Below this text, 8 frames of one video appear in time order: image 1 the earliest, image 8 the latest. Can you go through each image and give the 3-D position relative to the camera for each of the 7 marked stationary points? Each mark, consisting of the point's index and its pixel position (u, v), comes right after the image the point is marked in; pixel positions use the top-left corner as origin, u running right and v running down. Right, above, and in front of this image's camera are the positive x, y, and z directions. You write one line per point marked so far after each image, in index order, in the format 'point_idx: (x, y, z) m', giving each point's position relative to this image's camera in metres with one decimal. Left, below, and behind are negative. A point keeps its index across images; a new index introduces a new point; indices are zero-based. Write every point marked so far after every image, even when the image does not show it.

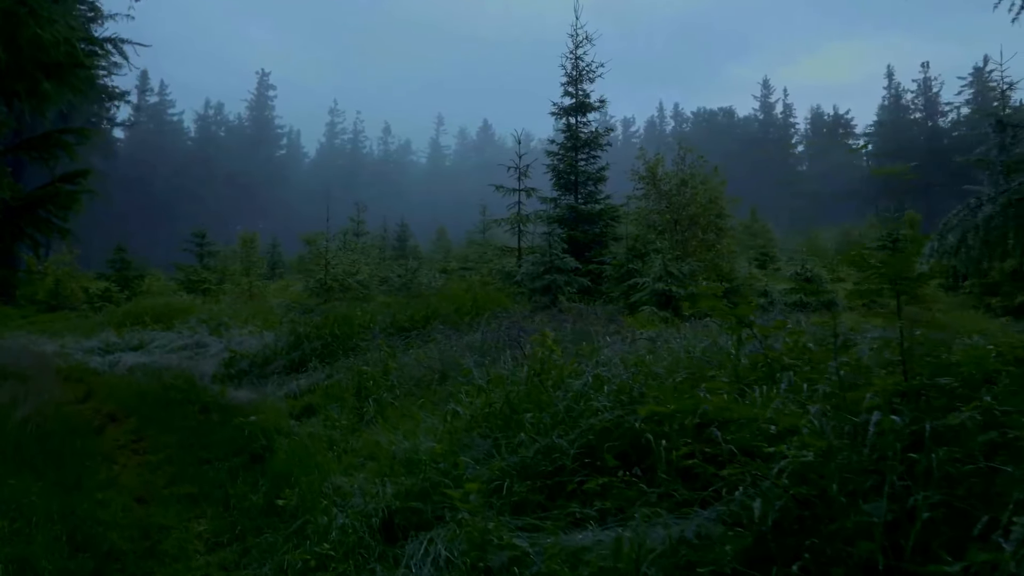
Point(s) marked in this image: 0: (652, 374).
0: (+0.4, -0.3, +3.6) m
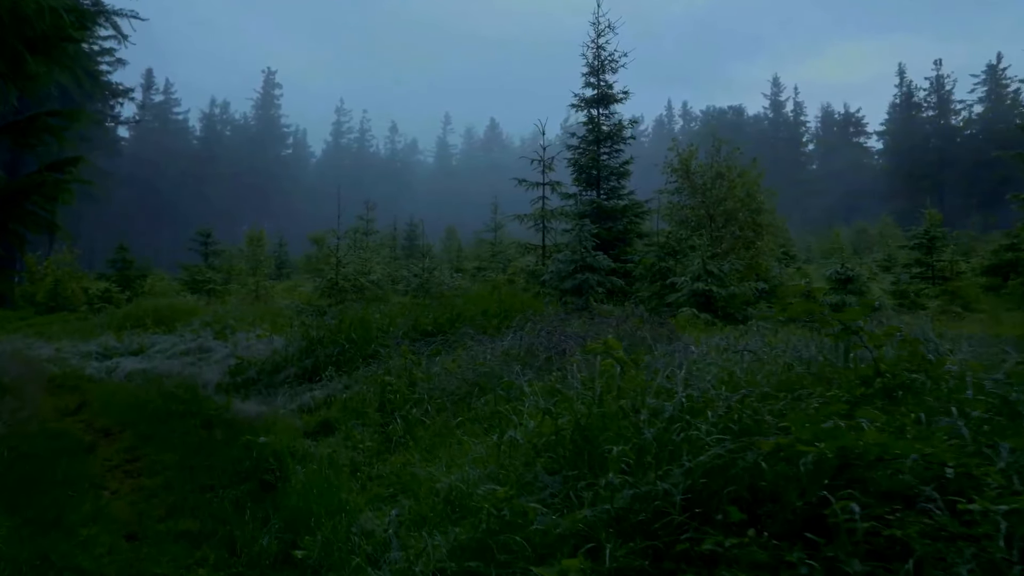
0: (+0.6, -0.3, +2.9) m
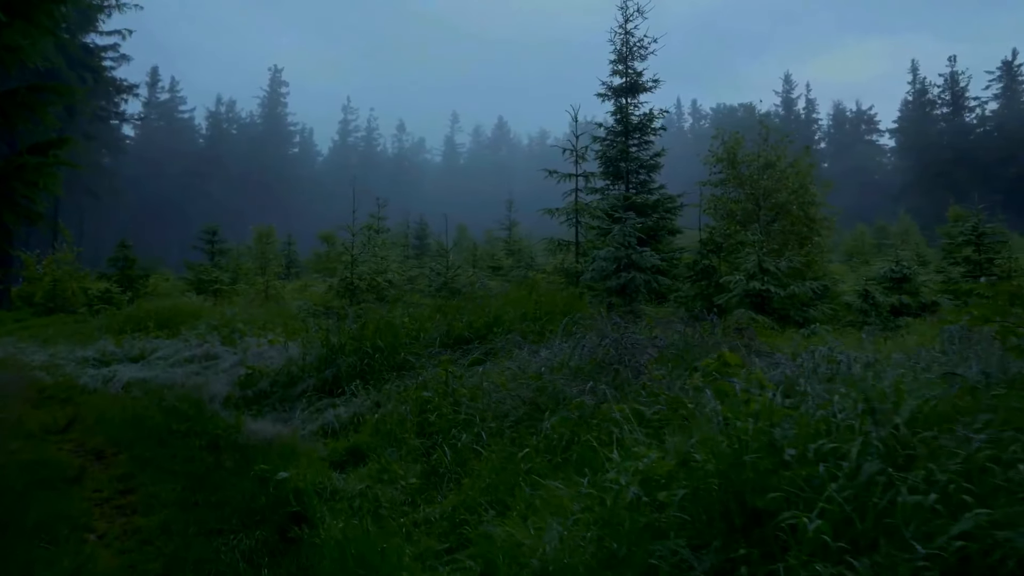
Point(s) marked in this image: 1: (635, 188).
0: (+0.8, -0.3, +2.2) m
1: (+1.4, +1.1, +13.1) m
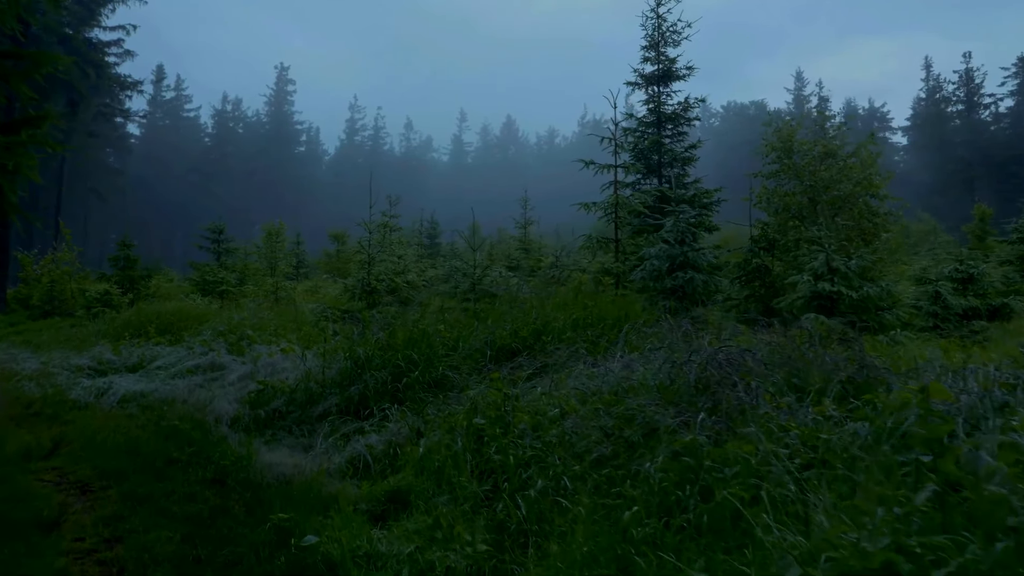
0: (+1.1, -0.3, +1.3) m
1: (+1.7, +1.1, +12.2) m
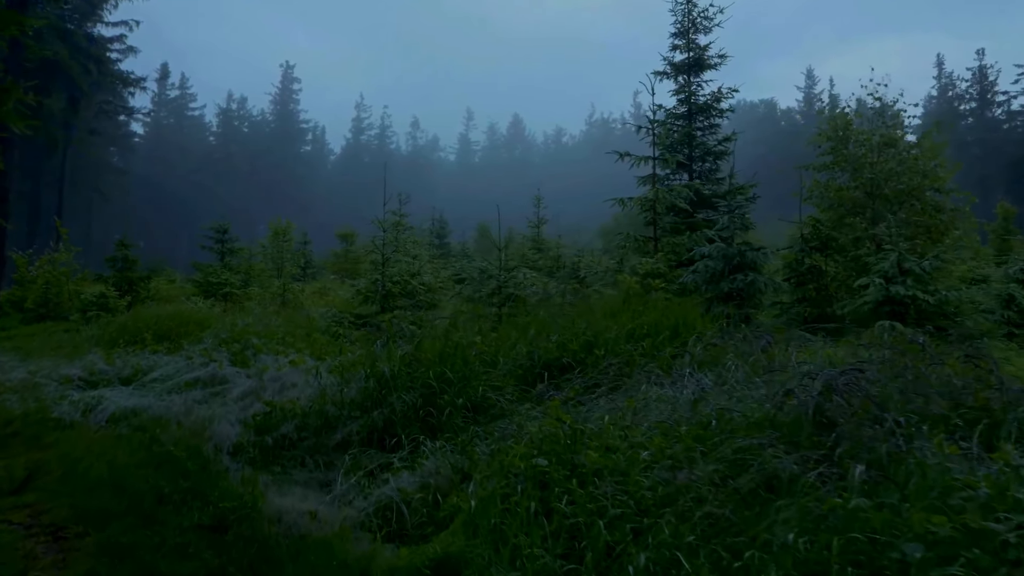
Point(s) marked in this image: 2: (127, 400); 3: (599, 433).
0: (+1.2, -0.3, +0.6) m
1: (+1.9, +1.1, +11.5) m
2: (-2.0, -0.6, +6.1) m
3: (+0.2, -0.4, +3.2) m
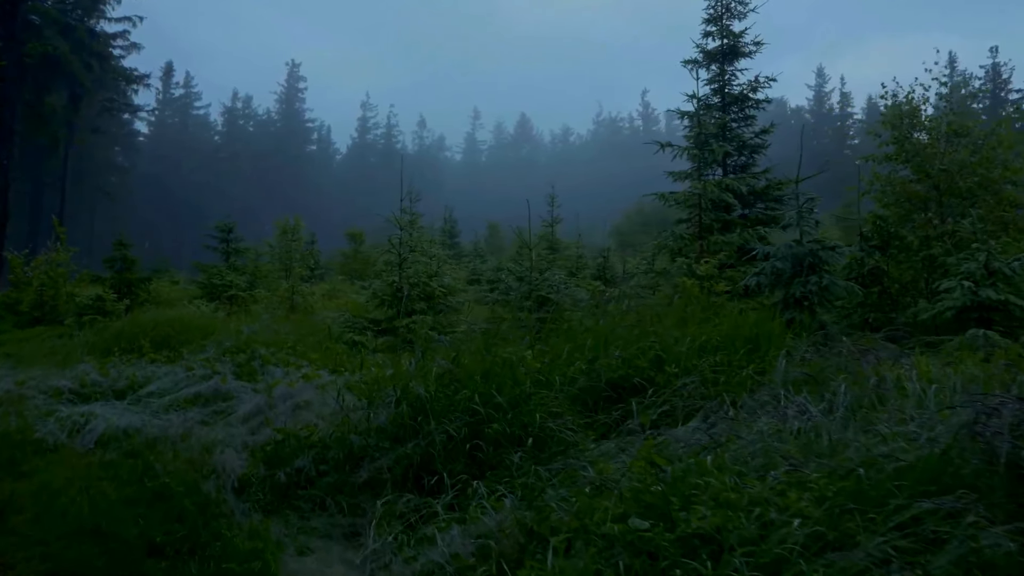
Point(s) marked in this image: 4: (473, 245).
0: (+1.4, -0.3, -0.1) m
1: (+2.1, +1.1, +10.8) m
2: (-1.8, -0.6, +5.4) m
3: (+0.4, -0.4, +2.5) m
4: (-0.6, +0.7, +19.0) m
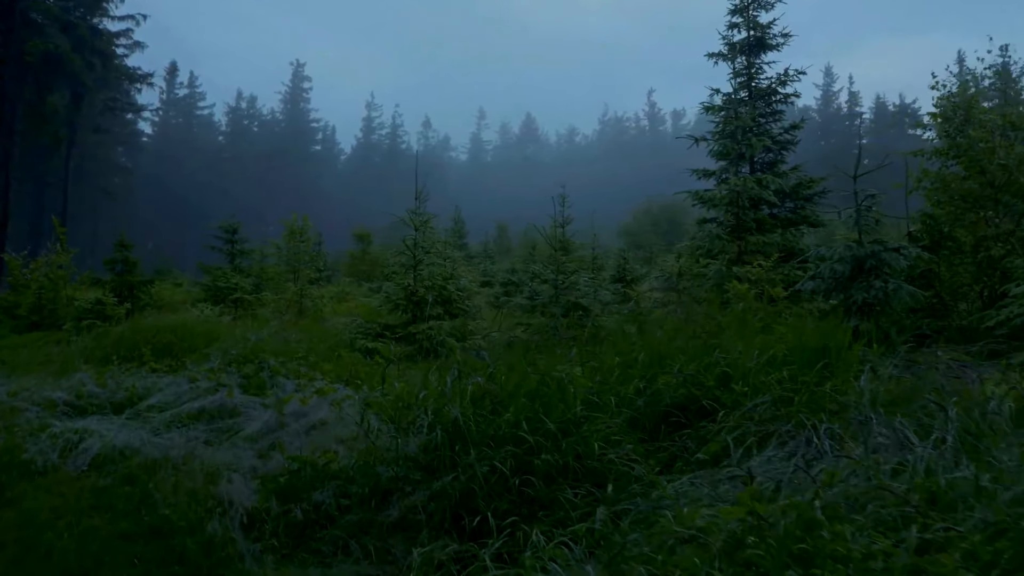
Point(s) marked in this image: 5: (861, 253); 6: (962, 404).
0: (+1.5, -0.3, -0.6) m
1: (+2.2, +1.1, +10.3) m
2: (-1.7, -0.6, +4.9) m
3: (+0.6, -0.4, +2.0) m
4: (-0.4, +0.7, +18.5) m
5: (+1.5, +0.1, +4.9) m
6: (+1.2, -0.3, +3.0) m
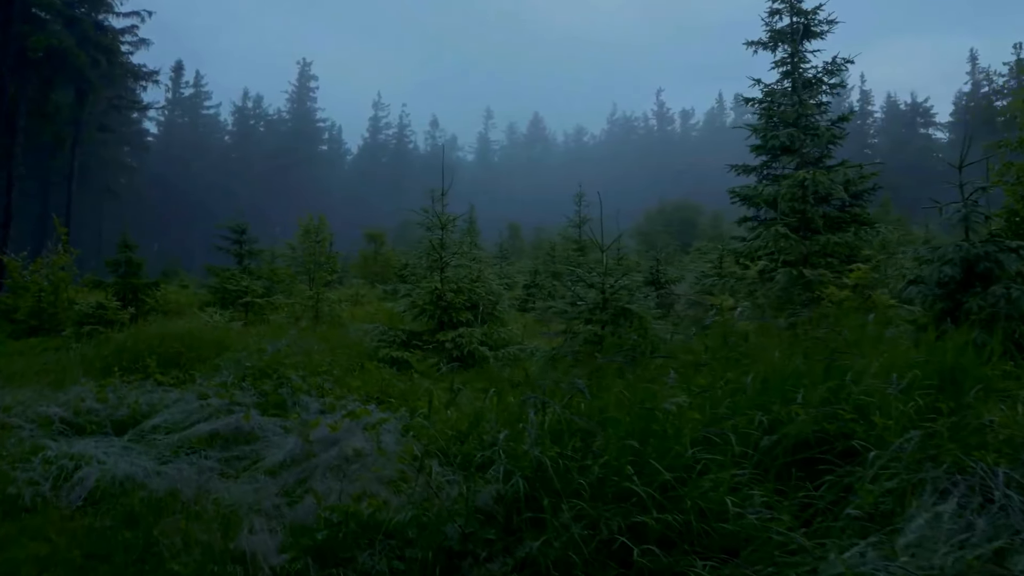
0: (+1.7, -0.4, -1.2) m
1: (+2.5, +1.0, +9.6) m
2: (-1.5, -0.7, +4.3) m
3: (+0.8, -0.5, +1.4) m
4: (-0.1, +0.7, +17.9) m
5: (+1.7, +0.1, +4.3) m
6: (+1.4, -0.3, +2.4) m
